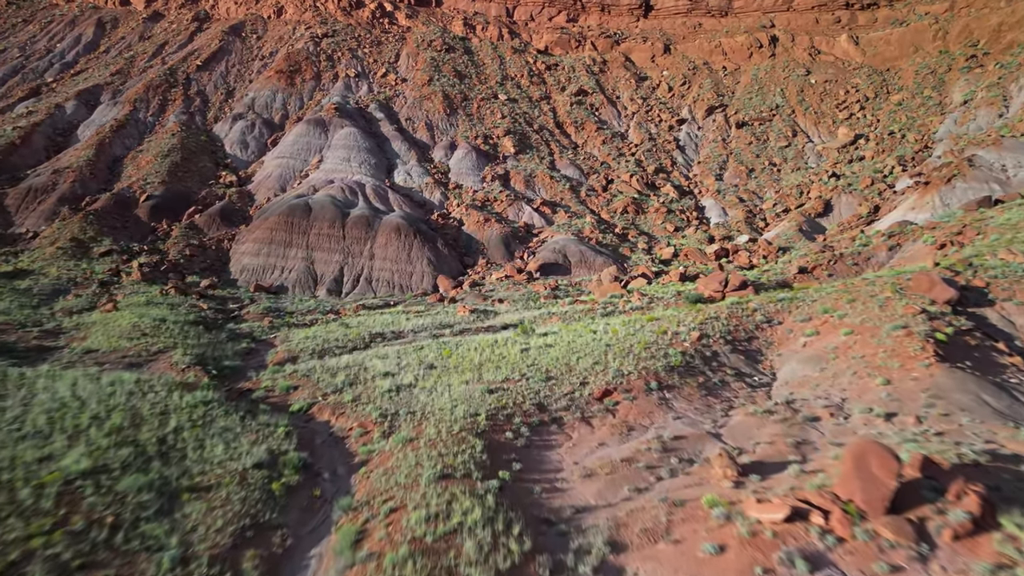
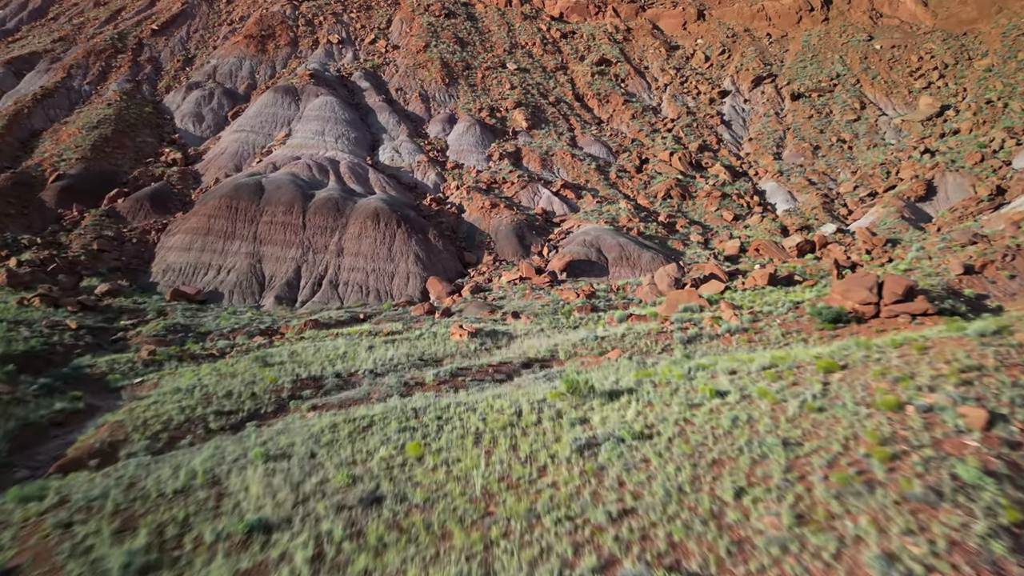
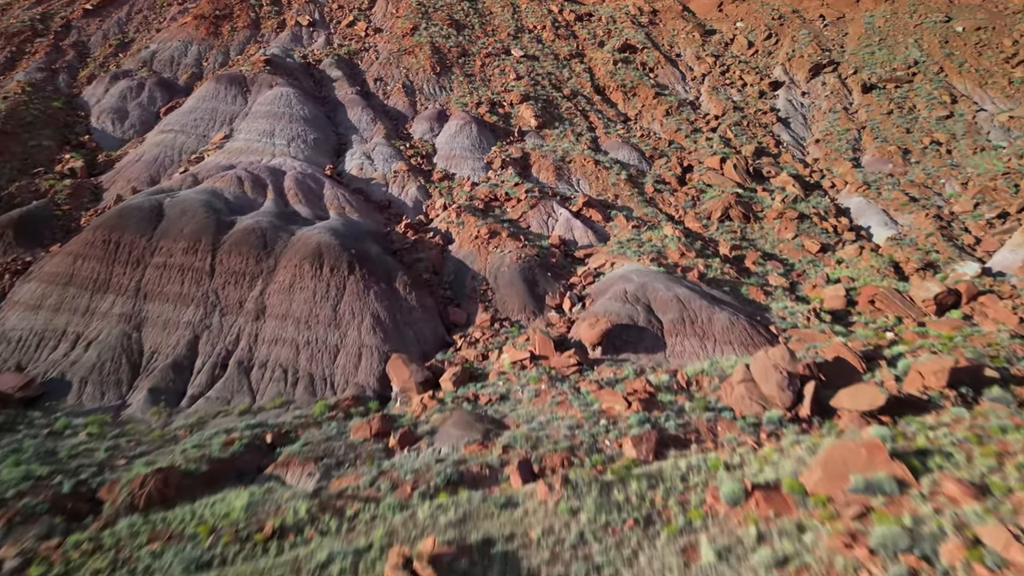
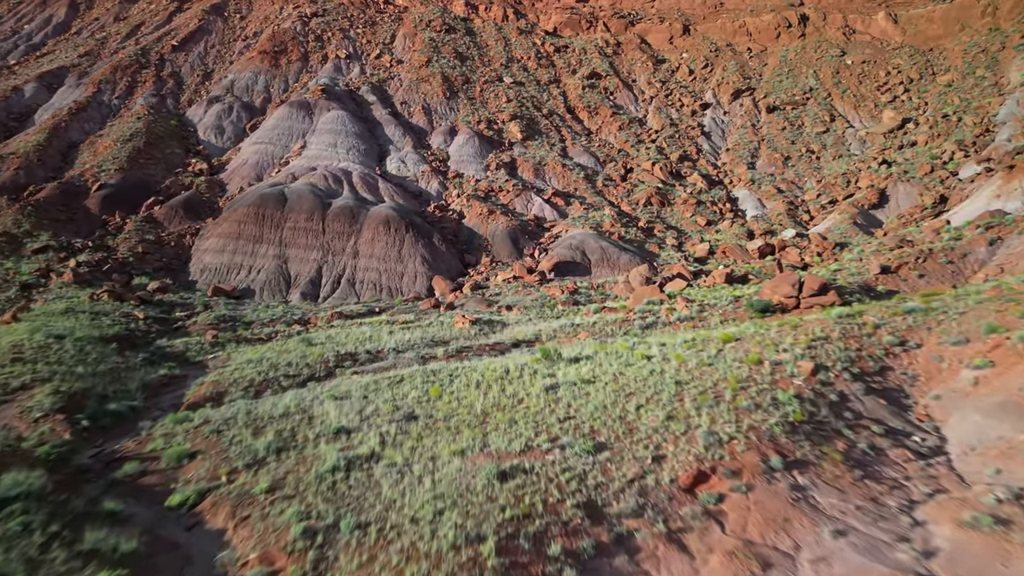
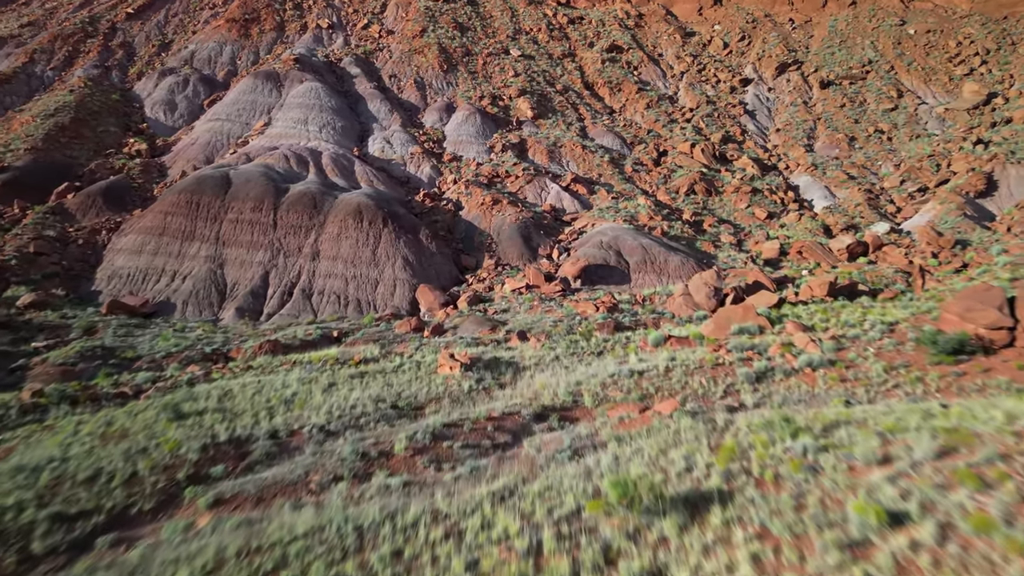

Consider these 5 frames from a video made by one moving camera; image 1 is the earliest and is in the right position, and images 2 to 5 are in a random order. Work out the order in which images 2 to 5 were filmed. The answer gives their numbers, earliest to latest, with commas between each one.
4, 2, 5, 3
